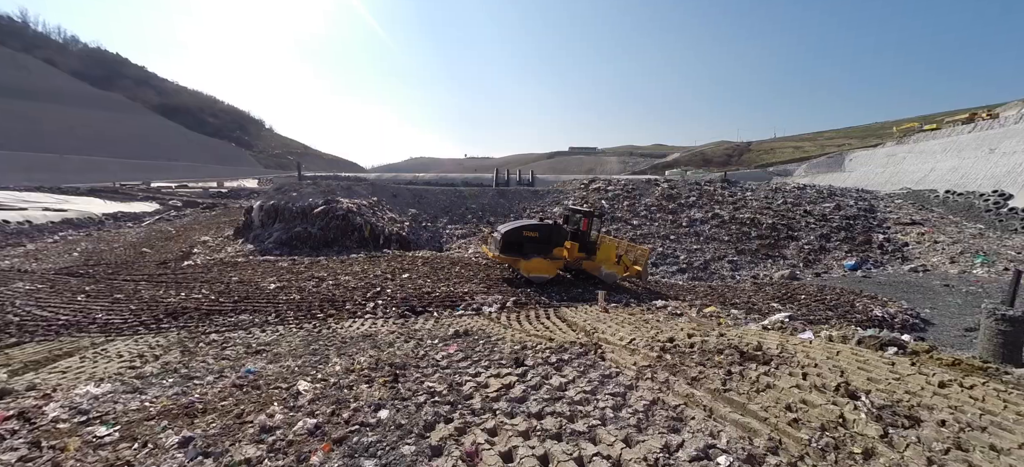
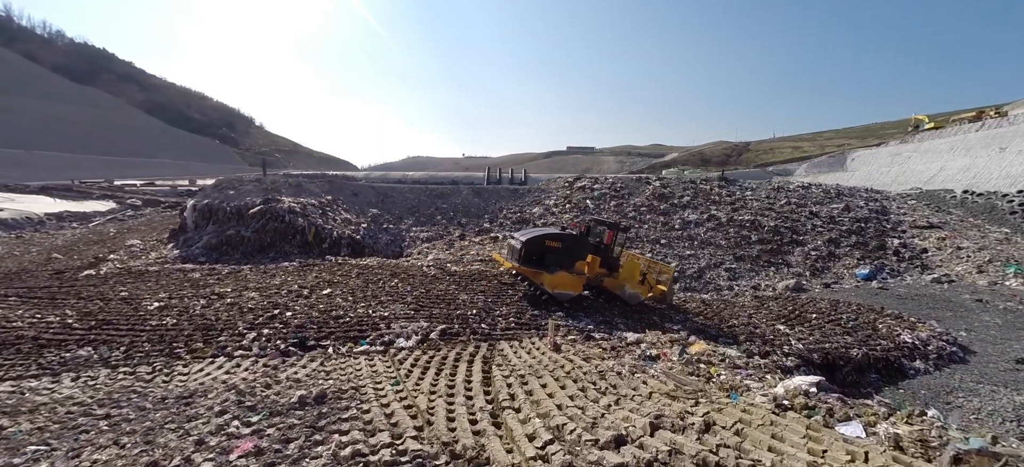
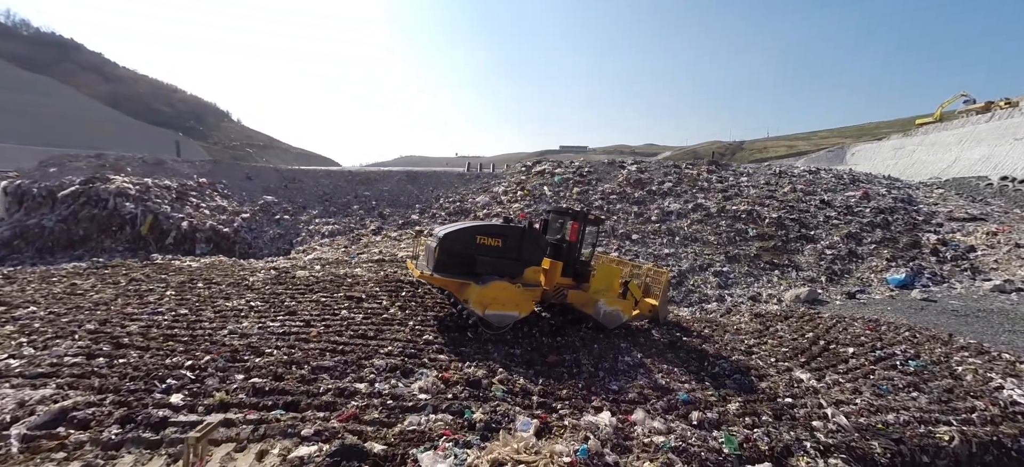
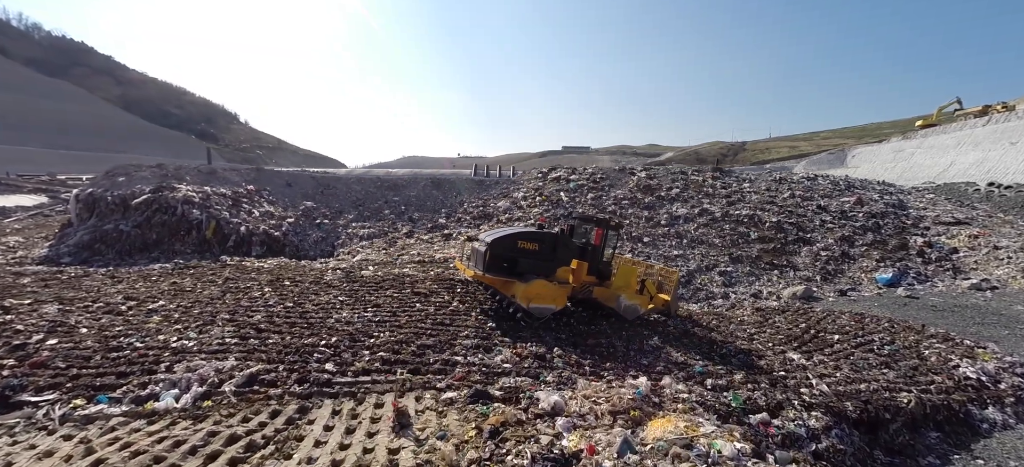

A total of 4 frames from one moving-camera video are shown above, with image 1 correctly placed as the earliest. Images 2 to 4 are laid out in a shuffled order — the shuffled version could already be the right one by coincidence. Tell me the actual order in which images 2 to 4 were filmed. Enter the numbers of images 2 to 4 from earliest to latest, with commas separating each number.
2, 4, 3
